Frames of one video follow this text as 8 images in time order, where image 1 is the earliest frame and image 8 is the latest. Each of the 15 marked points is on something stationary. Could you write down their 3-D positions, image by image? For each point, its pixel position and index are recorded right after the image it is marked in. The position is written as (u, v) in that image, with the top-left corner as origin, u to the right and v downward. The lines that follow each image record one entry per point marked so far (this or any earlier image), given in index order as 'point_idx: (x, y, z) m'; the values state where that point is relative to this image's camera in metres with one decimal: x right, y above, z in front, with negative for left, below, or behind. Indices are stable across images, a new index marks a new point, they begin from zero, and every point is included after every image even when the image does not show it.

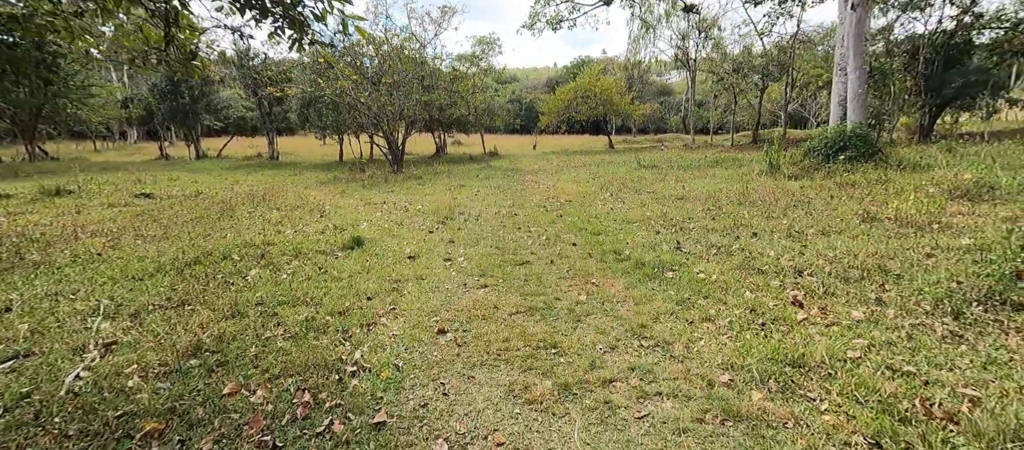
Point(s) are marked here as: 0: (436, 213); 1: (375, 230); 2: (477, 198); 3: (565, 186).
0: (-1.6, +0.2, +9.6) m
1: (-2.4, -0.1, +8.0) m
2: (-1.0, +0.7, +12.4) m
3: (+1.5, +1.1, +14.0) m
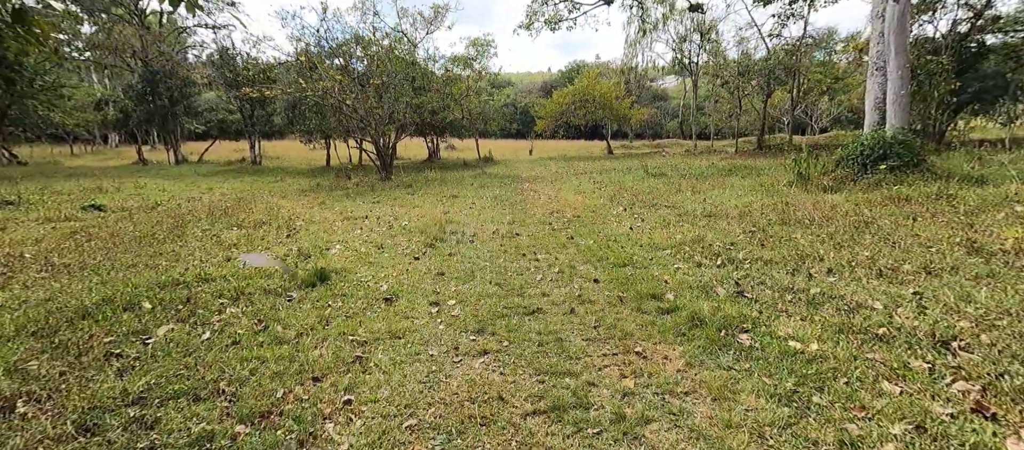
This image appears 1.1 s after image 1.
0: (-1.6, -0.1, +8.3) m
1: (-2.3, -0.5, +6.6) m
2: (-1.0, +0.3, +11.0) m
3: (+1.5, +0.7, +12.7) m
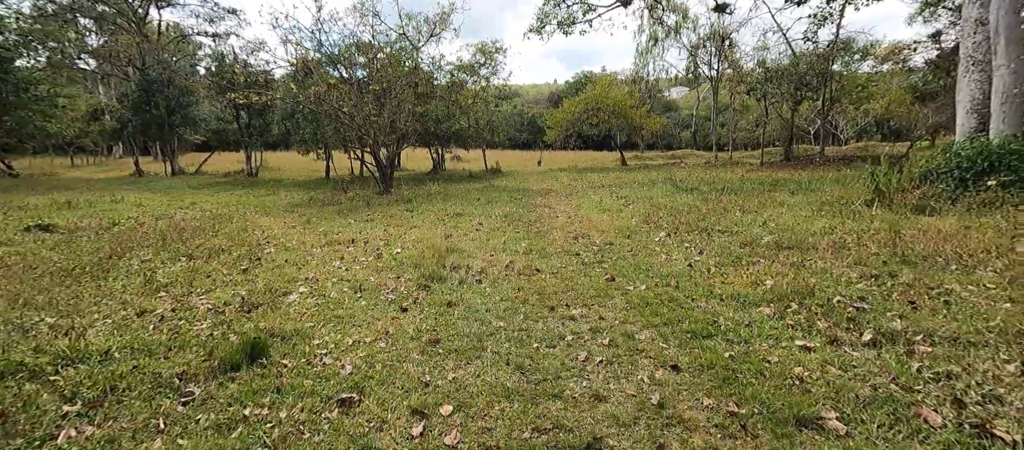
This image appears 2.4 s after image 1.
0: (-1.3, -0.6, +6.5) m
1: (-2.1, -0.9, +4.9) m
2: (-0.7, -0.2, +9.2) m
3: (+1.8, +0.2, +10.9) m
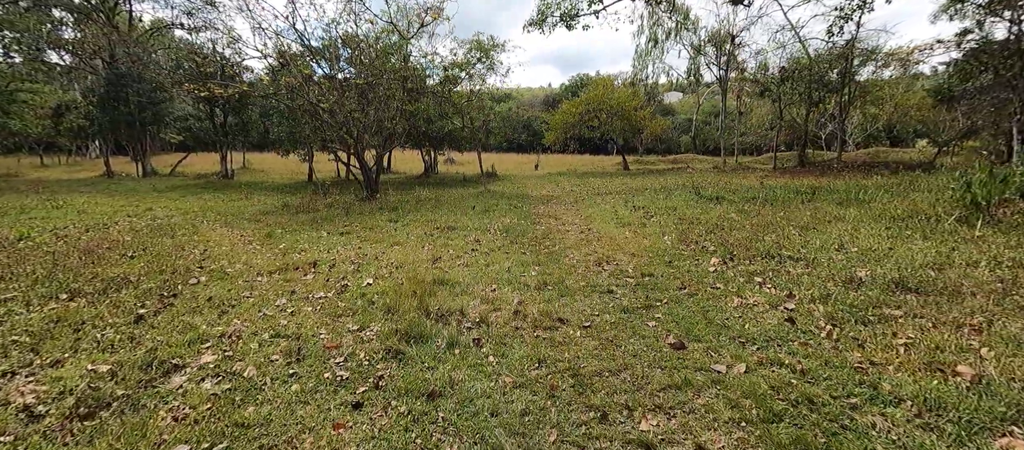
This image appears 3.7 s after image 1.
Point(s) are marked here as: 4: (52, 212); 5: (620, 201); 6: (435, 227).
0: (-1.2, -0.9, +4.6) m
1: (-2.0, -1.1, +3.0) m
2: (-0.6, -0.5, +7.3) m
3: (+1.9, -0.2, +9.1) m
4: (-12.8, +0.3, +12.7) m
5: (+3.4, +0.7, +14.3) m
6: (-1.7, -0.1, +10.5) m
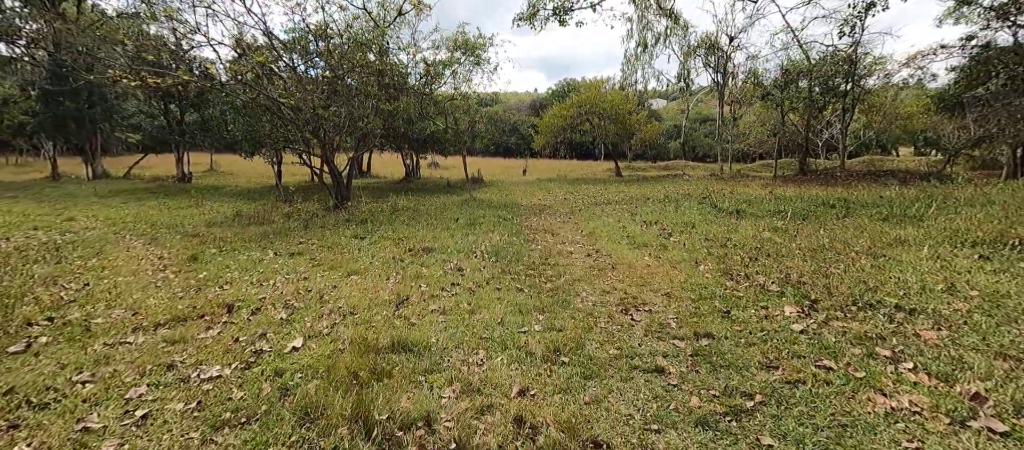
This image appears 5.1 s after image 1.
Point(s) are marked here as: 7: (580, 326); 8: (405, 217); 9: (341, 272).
0: (-1.2, -1.2, +2.7) m
1: (-1.9, -1.4, +1.0) m
2: (-0.7, -0.8, +5.4) m
3: (+1.7, -0.5, +7.2) m
4: (-13.1, 0.0, +10.4) m
5: (+3.1, +0.3, +12.6) m
6: (-1.9, -0.4, +8.5) m
7: (+0.6, -1.0, +4.4) m
8: (-3.0, +0.2, +13.0) m
9: (-2.6, -0.7, +6.9) m
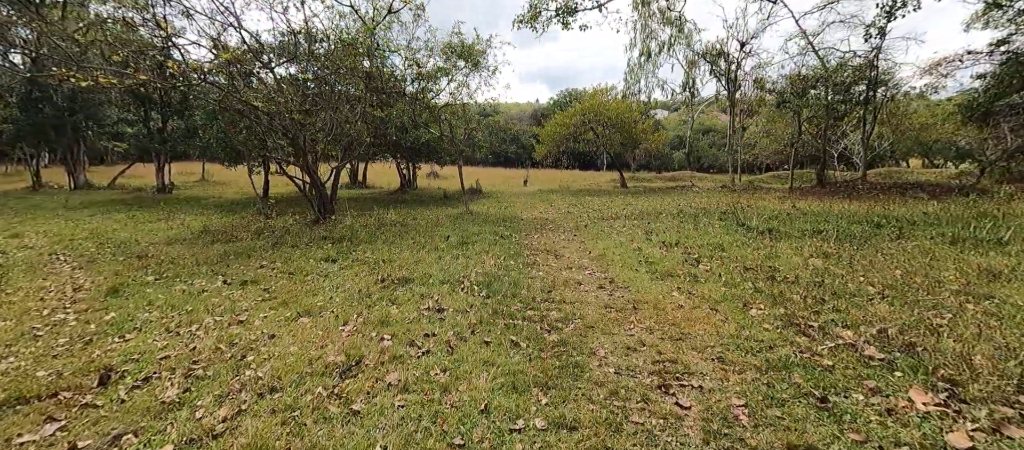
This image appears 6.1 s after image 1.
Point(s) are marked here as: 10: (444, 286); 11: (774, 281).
0: (-1.3, -1.4, +1.2) m
1: (-2.0, -1.6, -0.5) m
2: (-0.8, -1.1, +4.0) m
3: (+1.7, -0.9, +5.8) m
4: (-13.1, -0.4, +9.0) m
5: (+3.0, -0.2, +11.1) m
6: (-2.0, -0.8, +7.0) m
7: (+0.6, -1.2, +2.9) m
8: (-3.1, -0.2, +11.5) m
9: (-2.7, -1.0, +5.4) m
10: (-1.0, -0.9, +6.5) m
11: (+3.4, -0.7, +5.9) m
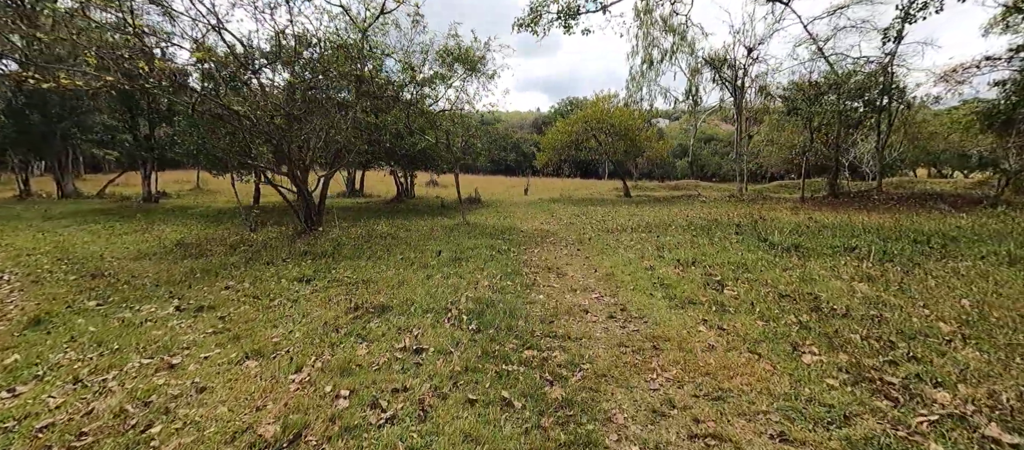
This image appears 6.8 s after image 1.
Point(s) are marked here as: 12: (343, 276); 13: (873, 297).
0: (-1.3, -1.5, +0.2) m
1: (-2.1, -1.7, -1.5) m
2: (-0.9, -1.3, +3.0) m
3: (+1.6, -1.1, +4.8) m
4: (-13.2, -0.6, +8.1) m
5: (+3.0, -0.5, +10.1) m
6: (-2.1, -1.0, +6.1) m
7: (+0.5, -1.4, +1.9) m
8: (-3.1, -0.6, +10.6) m
9: (-2.8, -1.2, +4.5) m
10: (-1.0, -1.1, +5.5) m
11: (+3.3, -0.9, +4.9) m
12: (-2.9, -0.9, +7.9) m
13: (+4.4, -0.8, +5.6) m
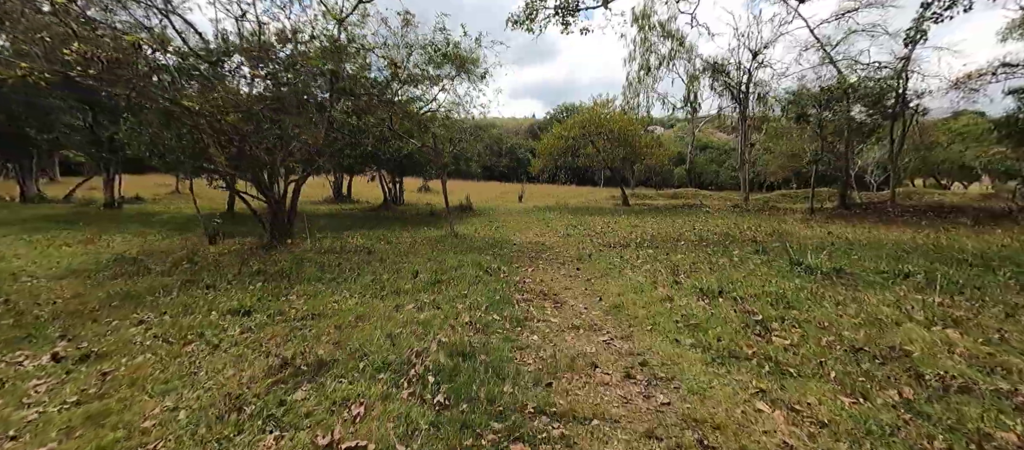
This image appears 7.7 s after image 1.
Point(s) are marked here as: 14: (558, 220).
0: (-1.4, -1.7, -1.3) m
1: (-2.1, -1.8, -3.0) m
2: (-1.0, -1.5, +1.5) m
3: (+1.5, -1.4, +3.3) m
4: (-13.3, -0.8, +6.4) m
5: (+2.8, -0.8, +8.7) m
6: (-2.2, -1.3, +4.6) m
7: (+0.4, -1.6, +0.4) m
8: (-3.3, -0.9, +9.1) m
9: (-2.9, -1.5, +3.0) m
10: (-1.2, -1.3, +4.0) m
11: (+3.2, -1.2, +3.5) m
12: (-3.1, -1.1, +6.4) m
13: (+4.2, -1.1, +4.1) m
14: (+1.9, +0.1, +18.7) m
